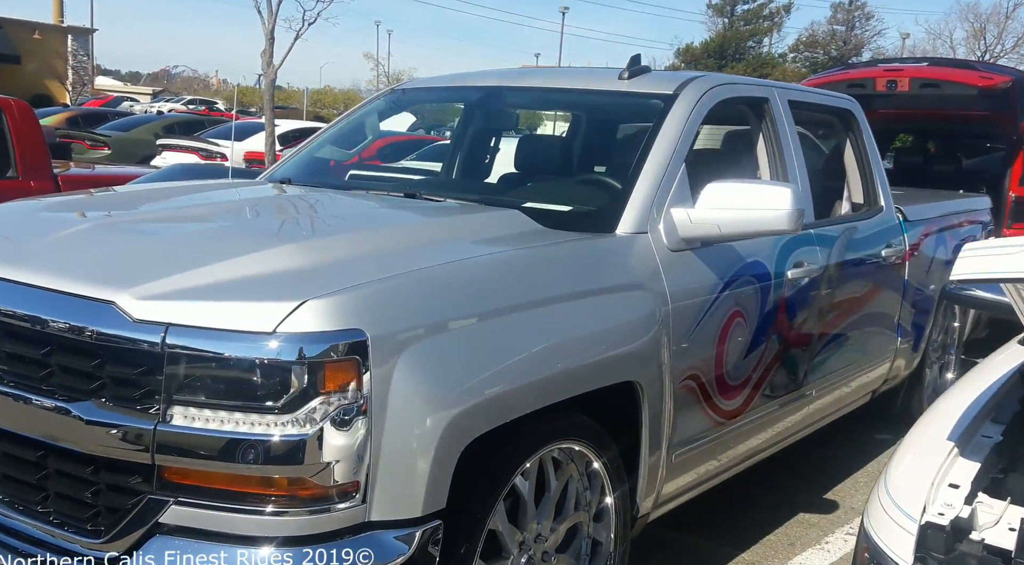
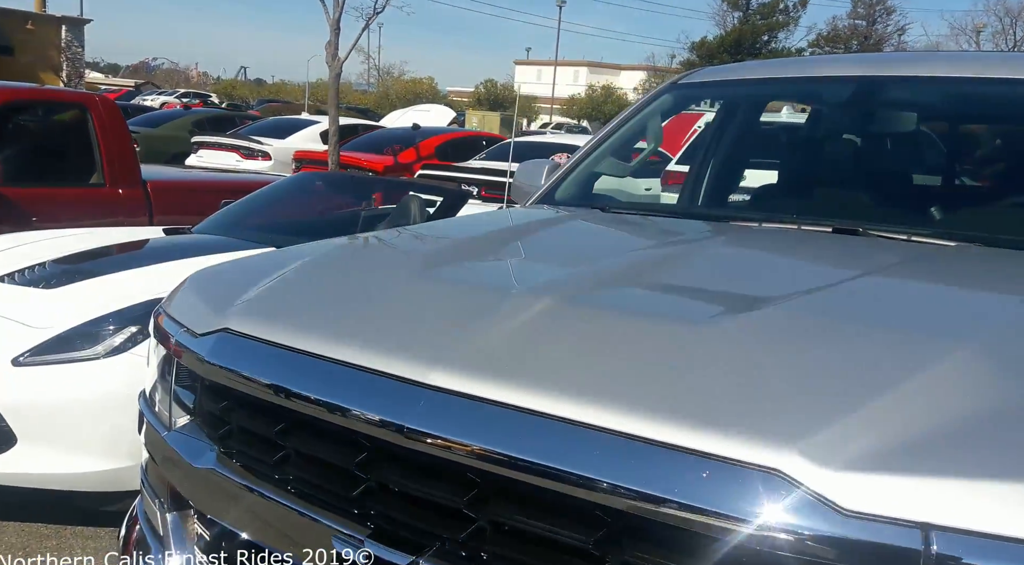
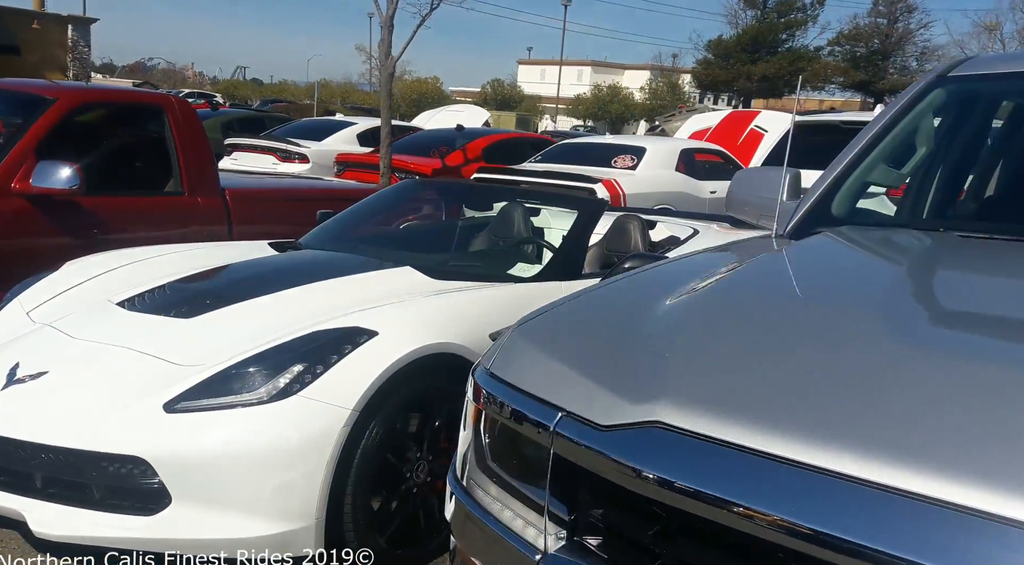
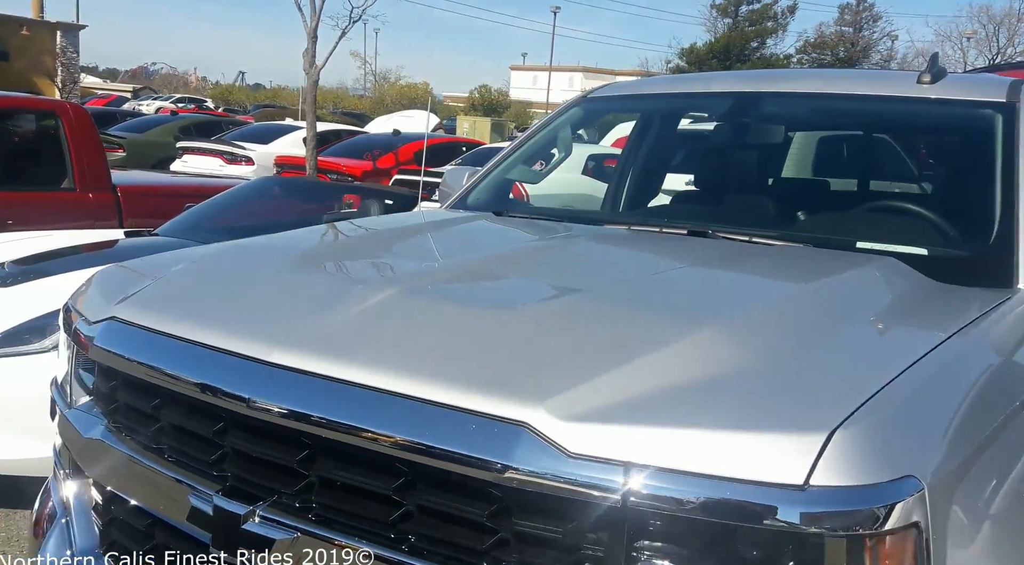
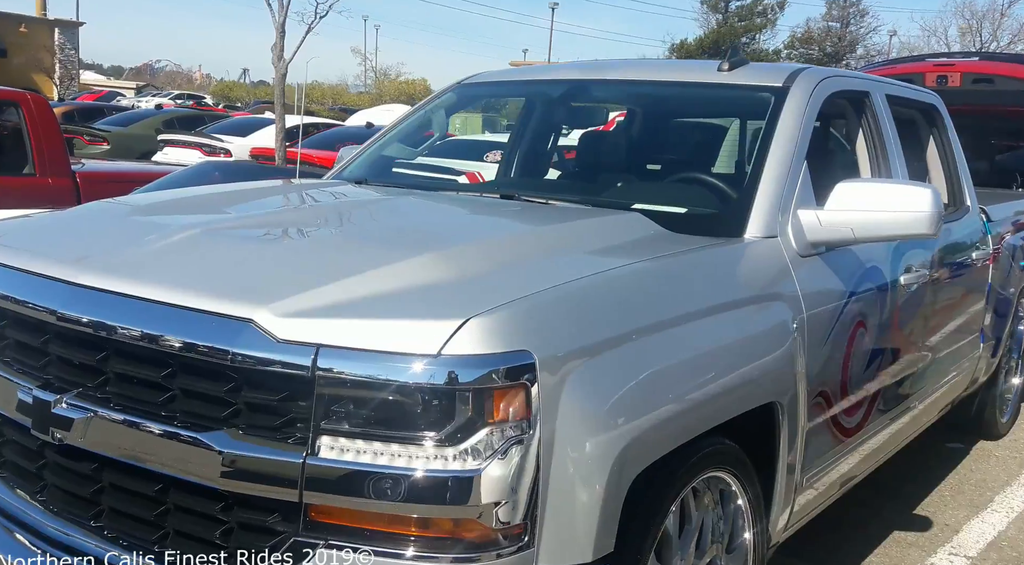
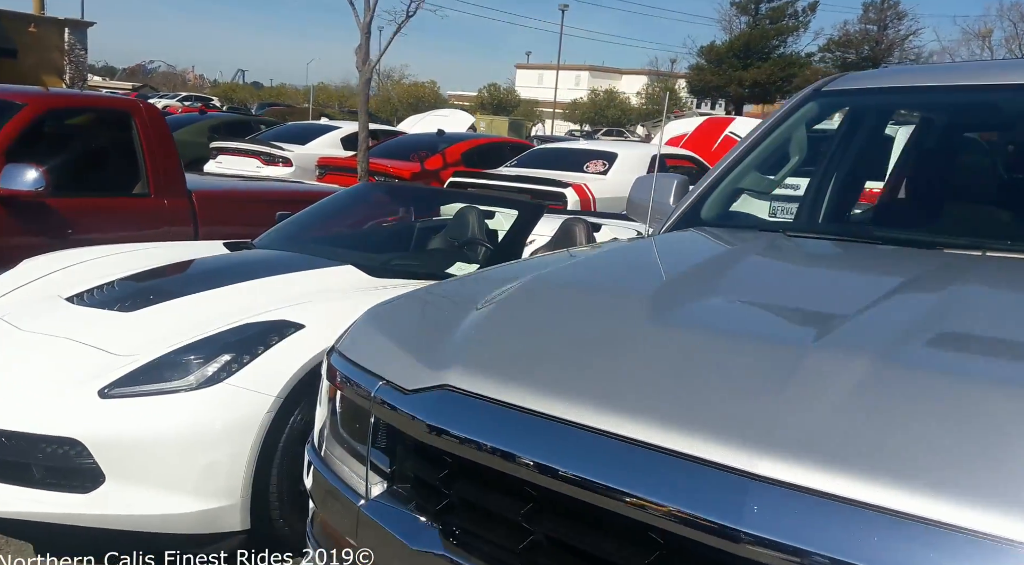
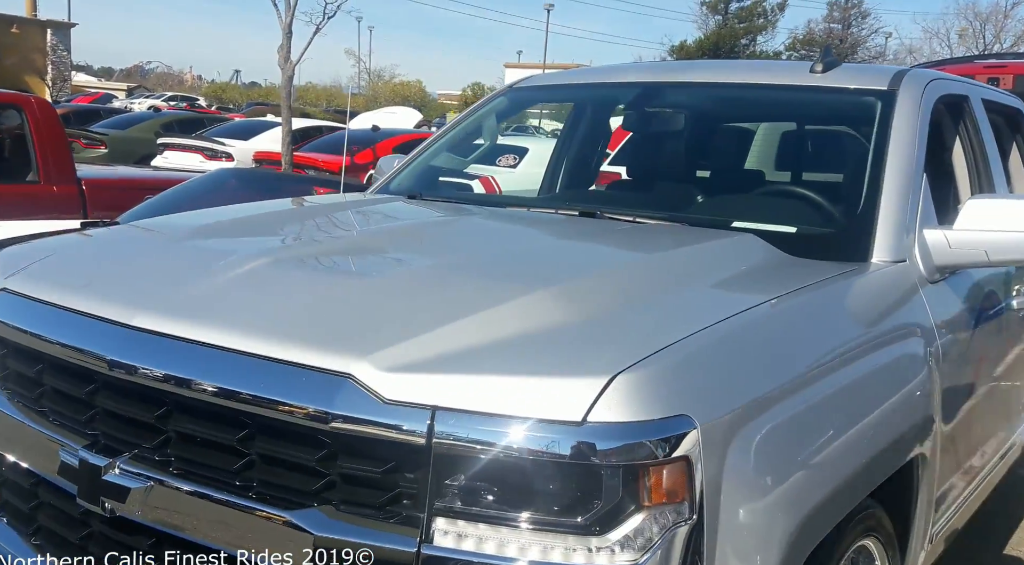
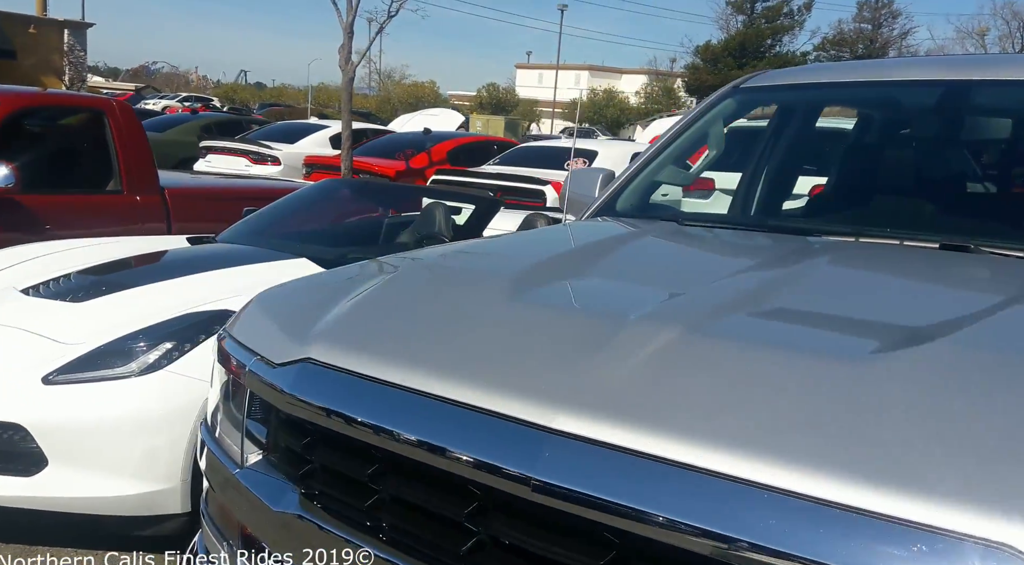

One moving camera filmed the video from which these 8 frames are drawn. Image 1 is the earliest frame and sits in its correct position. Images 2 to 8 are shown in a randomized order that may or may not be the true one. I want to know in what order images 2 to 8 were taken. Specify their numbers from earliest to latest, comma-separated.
5, 7, 4, 2, 8, 6, 3
